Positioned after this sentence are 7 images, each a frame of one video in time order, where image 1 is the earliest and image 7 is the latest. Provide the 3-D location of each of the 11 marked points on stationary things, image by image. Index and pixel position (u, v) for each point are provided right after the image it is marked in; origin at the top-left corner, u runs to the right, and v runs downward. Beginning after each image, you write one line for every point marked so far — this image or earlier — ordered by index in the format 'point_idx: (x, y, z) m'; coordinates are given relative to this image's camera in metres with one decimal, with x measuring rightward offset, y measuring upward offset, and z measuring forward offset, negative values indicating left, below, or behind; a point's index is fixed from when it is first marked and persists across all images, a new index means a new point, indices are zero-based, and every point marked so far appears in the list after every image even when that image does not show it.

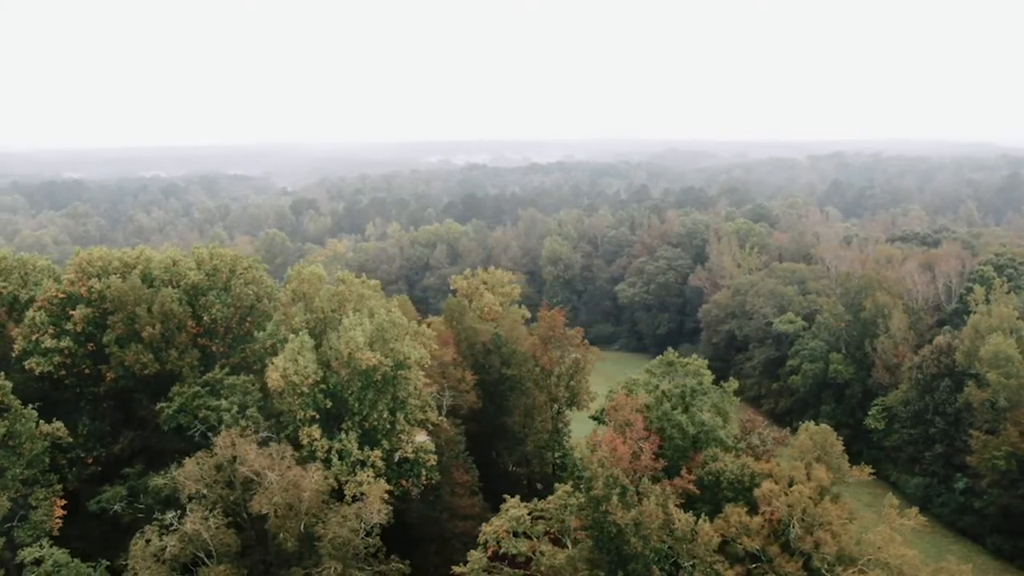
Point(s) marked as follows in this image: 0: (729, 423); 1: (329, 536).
0: (+6.1, -3.8, +19.8) m
1: (-3.9, -5.3, +15.1) m
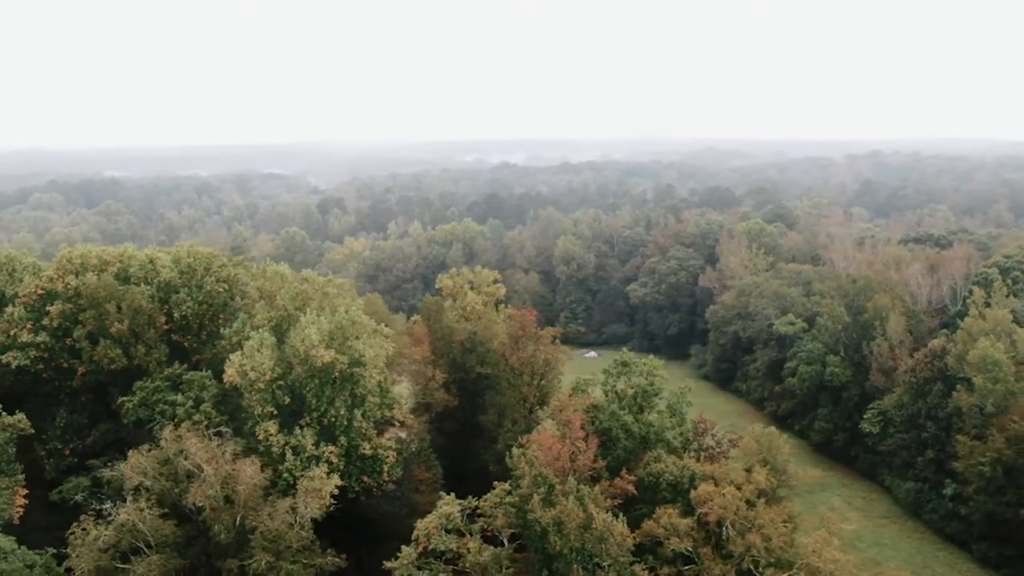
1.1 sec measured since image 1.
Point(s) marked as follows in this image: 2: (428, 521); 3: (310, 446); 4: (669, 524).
0: (+4.7, -3.8, +19.7) m
1: (-5.5, -5.2, +15.4) m
2: (-1.8, -5.2, +15.7) m
3: (-5.7, -4.5, +19.9) m
4: (+3.5, -5.2, +15.5) m
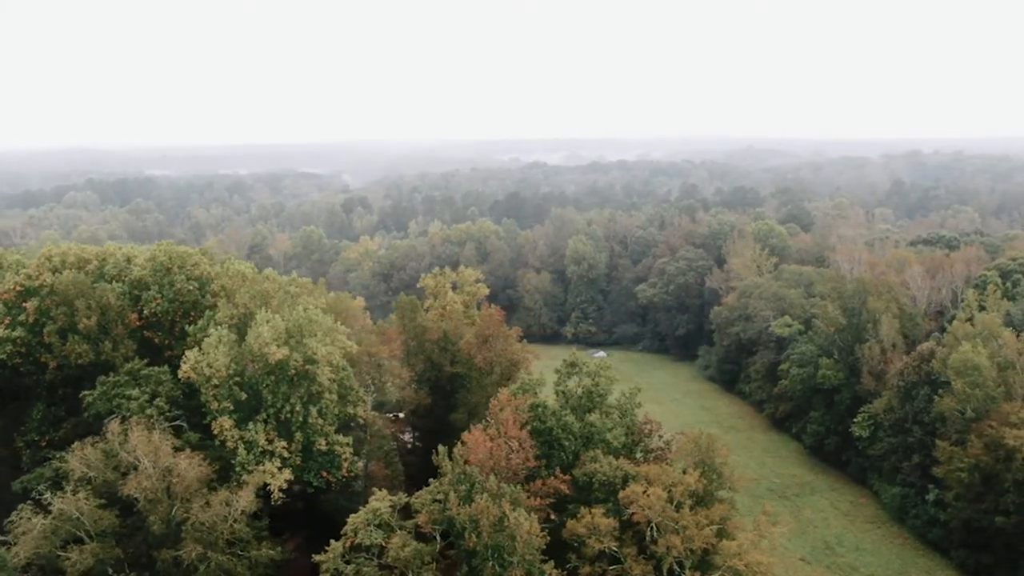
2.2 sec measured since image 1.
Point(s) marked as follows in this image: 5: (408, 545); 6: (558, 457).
0: (+3.2, -3.8, +19.7) m
1: (-7.1, -5.2, +15.8) m
2: (-3.5, -5.2, +16.0) m
3: (-7.2, -4.4, +20.3) m
4: (+1.8, -5.2, +15.6) m
5: (-2.3, -5.6, +15.3) m
6: (+1.2, -4.5, +18.8) m
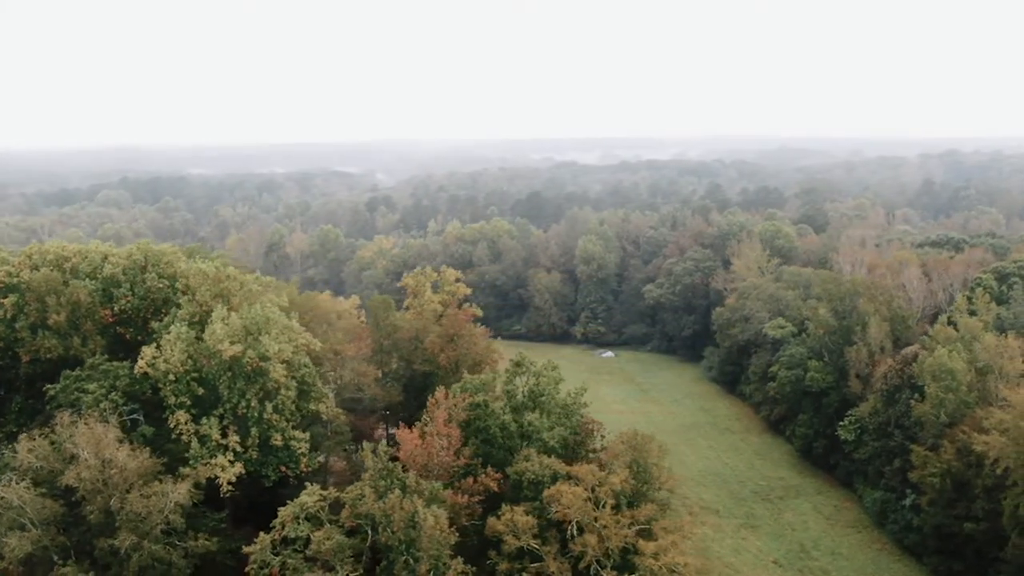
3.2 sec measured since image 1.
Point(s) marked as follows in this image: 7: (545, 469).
0: (+1.6, -3.8, +19.9) m
1: (-8.9, -5.2, +16.4) m
2: (-5.3, -5.2, +16.4) m
3: (-8.8, -4.4, +20.8) m
4: (0.0, -5.3, +15.8) m
5: (-4.1, -5.6, +15.7) m
6: (-0.5, -4.5, +19.0) m
7: (+0.8, -4.5, +17.4) m
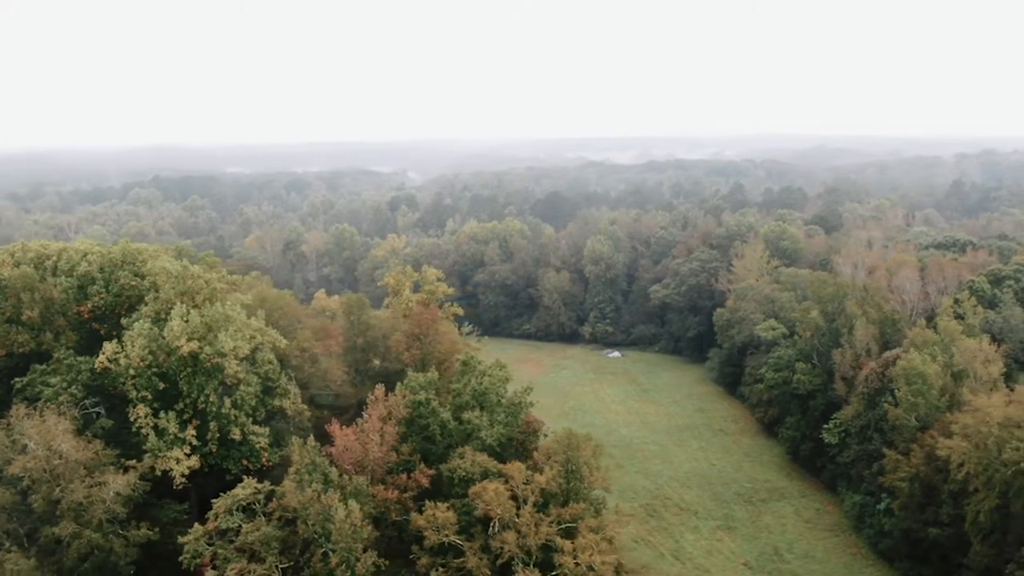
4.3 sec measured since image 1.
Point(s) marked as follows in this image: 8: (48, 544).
0: (-0.1, -3.8, +20.2) m
1: (-10.7, -5.1, +17.0) m
2: (-7.0, -5.1, +16.9) m
3: (-10.4, -4.3, +21.5) m
4: (-1.8, -5.3, +16.1) m
5: (-5.9, -5.6, +16.2) m
6: (-2.1, -4.5, +19.3) m
7: (-0.9, -4.5, +17.7) m
8: (-11.4, -6.3, +17.3) m
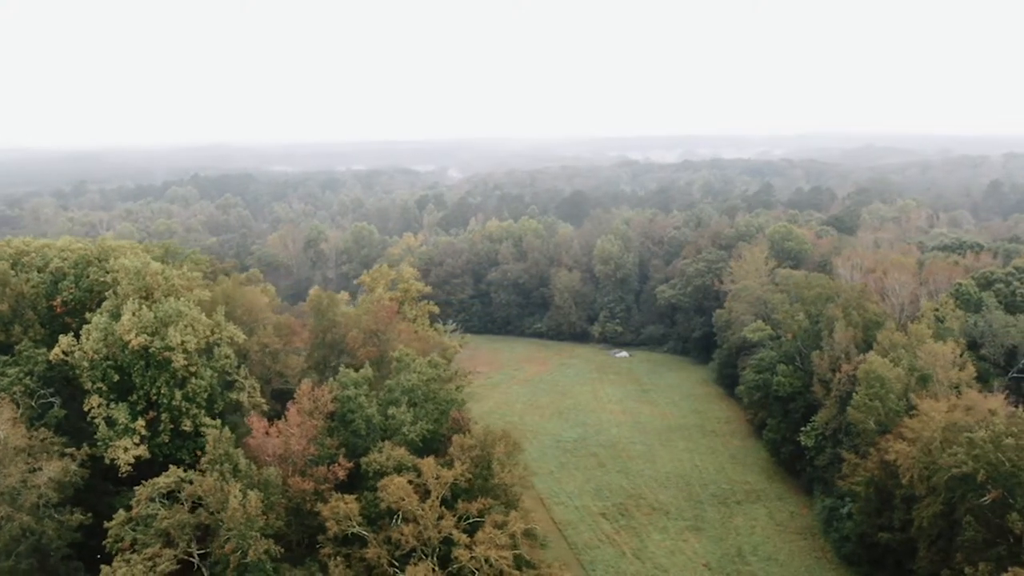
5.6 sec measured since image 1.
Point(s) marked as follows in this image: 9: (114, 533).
0: (-2.2, -3.8, +20.7) m
1: (-12.9, -5.0, +17.9) m
2: (-9.3, -5.0, +17.7) m
3: (-12.5, -4.2, +22.4) m
4: (-4.1, -5.2, +16.7) m
5: (-8.2, -5.5, +16.9) m
6: (-4.3, -4.5, +19.9) m
7: (-3.1, -4.5, +18.2) m
8: (-13.7, -6.2, +18.3) m
9: (-9.8, -6.0, +17.3) m
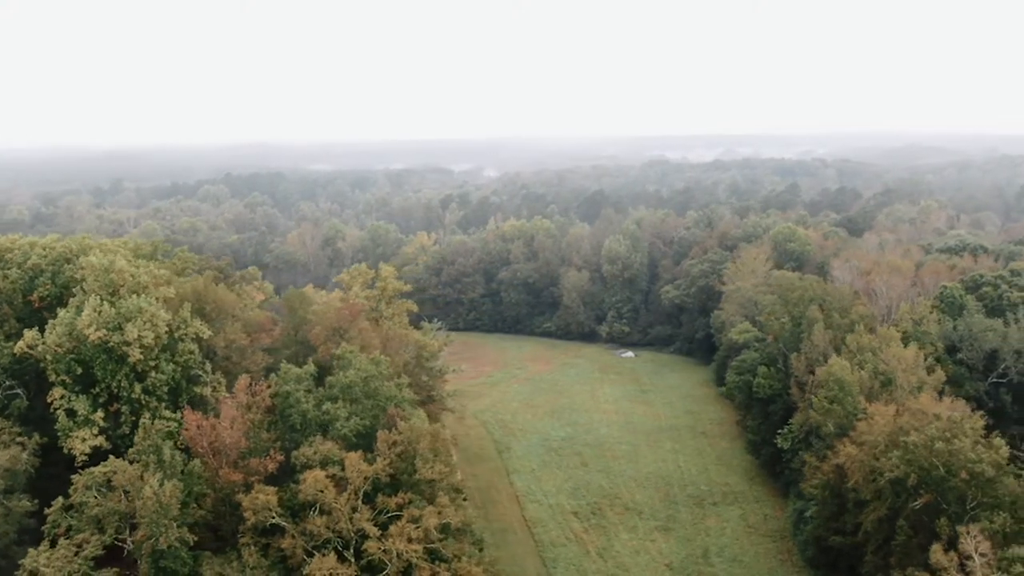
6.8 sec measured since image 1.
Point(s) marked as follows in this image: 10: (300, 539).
0: (-4.1, -3.8, +21.2) m
1: (-15.0, -4.9, +18.9) m
2: (-11.4, -5.0, +18.5) m
3: (-14.4, -4.1, +23.3) m
4: (-6.2, -5.2, +17.3) m
5: (-10.2, -5.4, +17.7) m
6: (-6.3, -4.5, +20.5) m
7: (-5.2, -4.4, +18.8) m
8: (-15.7, -6.1, +19.2) m
9: (-11.9, -5.9, +18.1) m
10: (-5.1, -6.1, +17.1) m
